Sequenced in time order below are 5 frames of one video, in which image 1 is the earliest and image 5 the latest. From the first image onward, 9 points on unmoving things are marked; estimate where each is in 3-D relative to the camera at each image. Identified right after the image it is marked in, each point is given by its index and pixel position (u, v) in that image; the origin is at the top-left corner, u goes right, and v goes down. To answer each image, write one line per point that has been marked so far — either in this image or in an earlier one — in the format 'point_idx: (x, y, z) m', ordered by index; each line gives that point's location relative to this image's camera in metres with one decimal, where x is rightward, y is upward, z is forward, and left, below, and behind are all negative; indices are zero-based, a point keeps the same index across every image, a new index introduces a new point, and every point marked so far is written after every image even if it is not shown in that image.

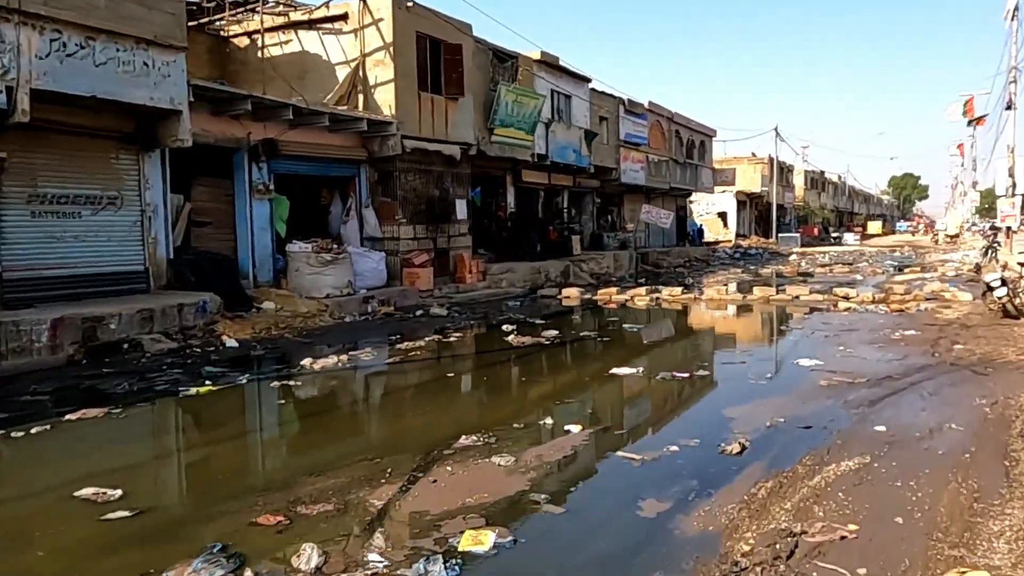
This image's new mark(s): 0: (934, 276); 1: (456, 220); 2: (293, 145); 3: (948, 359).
0: (+10.7, +0.3, +19.3) m
1: (-1.3, +1.6, +17.5) m
2: (-4.0, +2.6, +13.9) m
3: (+4.5, -0.7, +7.9) m
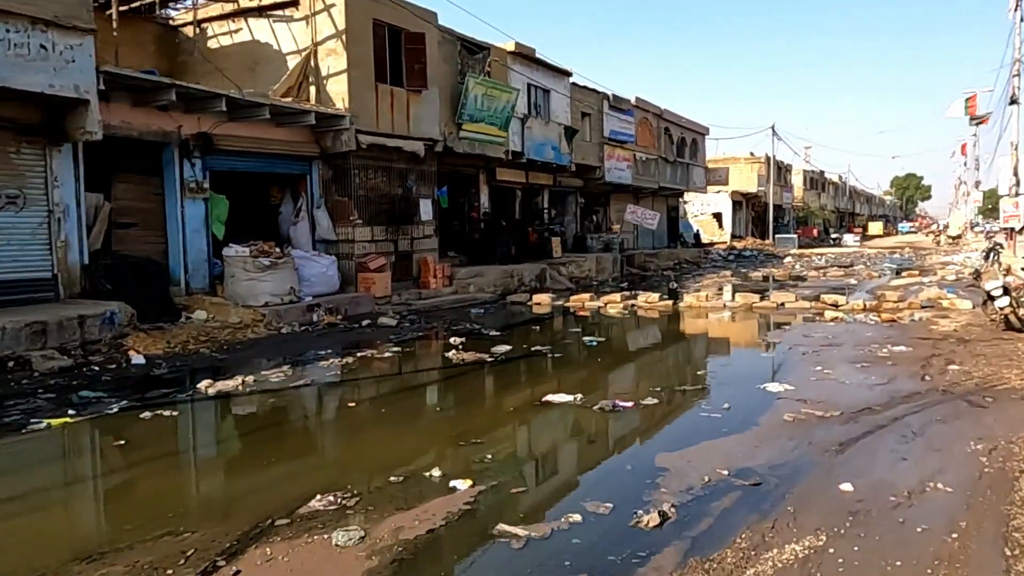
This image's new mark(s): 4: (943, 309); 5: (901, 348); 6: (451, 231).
0: (+10.0, +0.2, +18.1) m
1: (-2.0, +1.4, +16.4) m
2: (-4.7, +2.5, +12.8) m
3: (+3.8, -0.9, +6.7) m
4: (+6.9, -0.3, +12.2) m
5: (+4.5, -0.7, +8.8) m
6: (-1.7, +1.2, +18.7) m
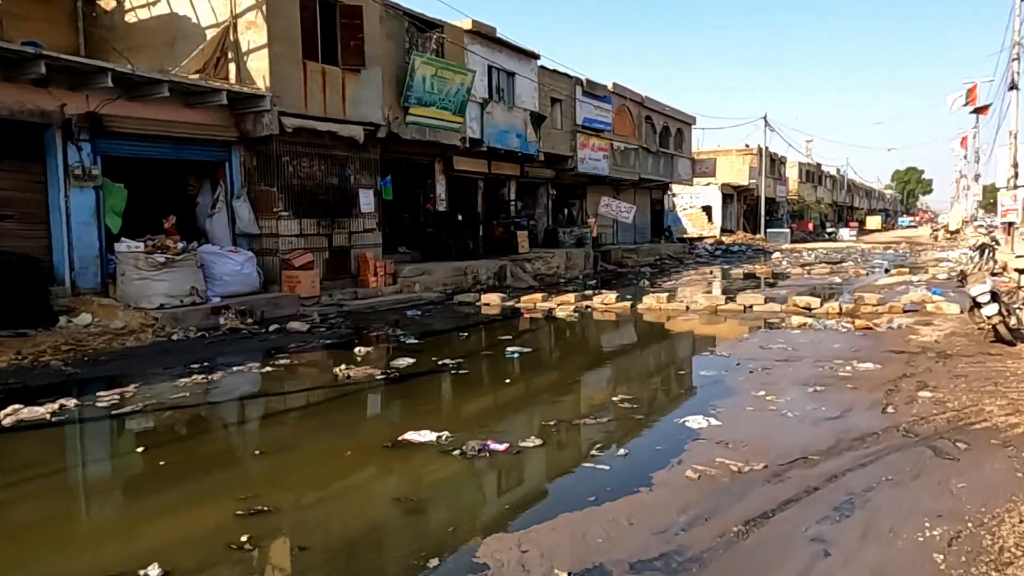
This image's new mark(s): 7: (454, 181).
0: (+9.0, +0.2, +16.7) m
1: (-3.0, +1.5, +15.0) m
2: (-5.7, +2.5, +11.3) m
3: (+2.7, -0.9, +5.3) m
4: (+5.9, -0.4, +10.8) m
5: (+3.4, -0.7, +7.4) m
6: (-2.7, +1.3, +17.3) m
7: (-1.4, +2.7, +19.2) m
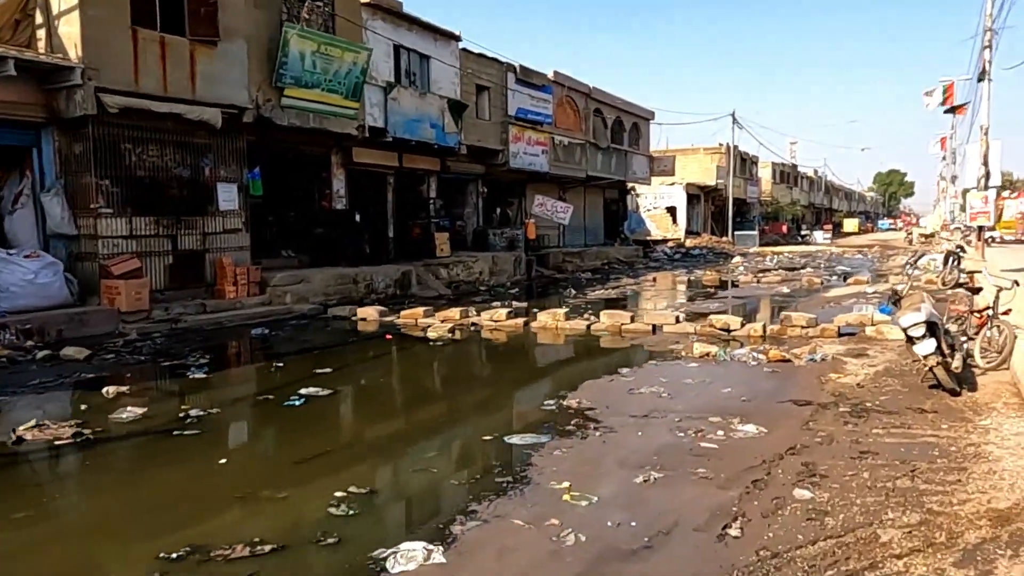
0: (+7.0, -0.1, +14.7) m
1: (-4.9, +1.3, +12.8) m
2: (-7.6, +2.3, +9.1) m
3: (+1.0, -1.1, +3.2) m
4: (+4.0, -0.6, +8.7) m
5: (+1.6, -1.0, +5.3) m
6: (-4.6, +1.1, +15.1) m
7: (-3.4, +2.5, +17.0) m
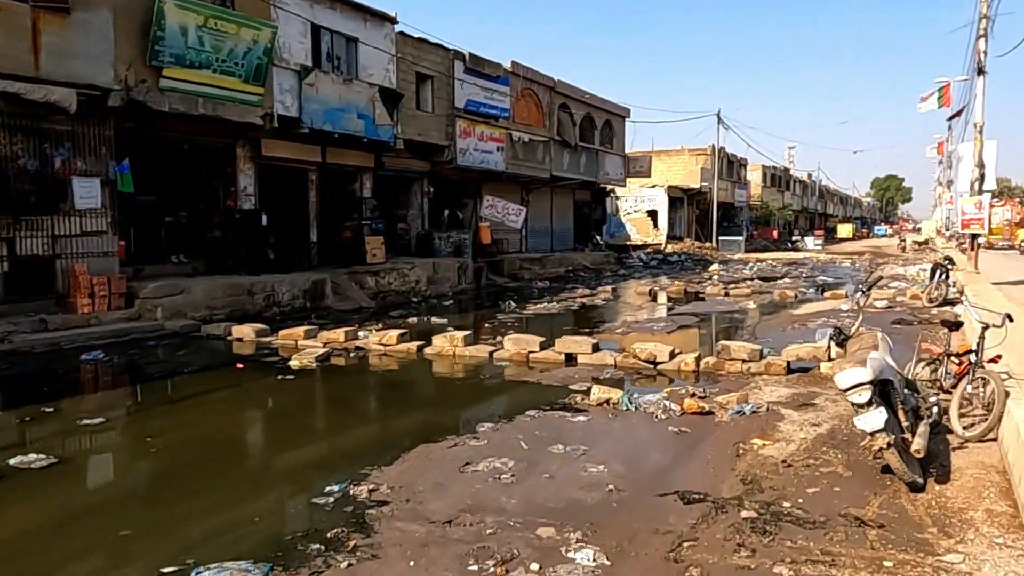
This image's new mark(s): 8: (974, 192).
0: (+5.7, -0.3, +12.8) m
1: (-6.2, +1.1, +10.9) m
2: (-8.8, +2.2, +7.2) m
3: (-0.3, -1.3, +1.3) m
4: (+2.7, -0.9, +6.8) m
5: (+0.3, -1.2, +3.4) m
6: (-6.0, +0.9, +13.2) m
7: (-4.7, +2.3, +15.1) m
8: (+10.1, +2.1, +16.8) m
